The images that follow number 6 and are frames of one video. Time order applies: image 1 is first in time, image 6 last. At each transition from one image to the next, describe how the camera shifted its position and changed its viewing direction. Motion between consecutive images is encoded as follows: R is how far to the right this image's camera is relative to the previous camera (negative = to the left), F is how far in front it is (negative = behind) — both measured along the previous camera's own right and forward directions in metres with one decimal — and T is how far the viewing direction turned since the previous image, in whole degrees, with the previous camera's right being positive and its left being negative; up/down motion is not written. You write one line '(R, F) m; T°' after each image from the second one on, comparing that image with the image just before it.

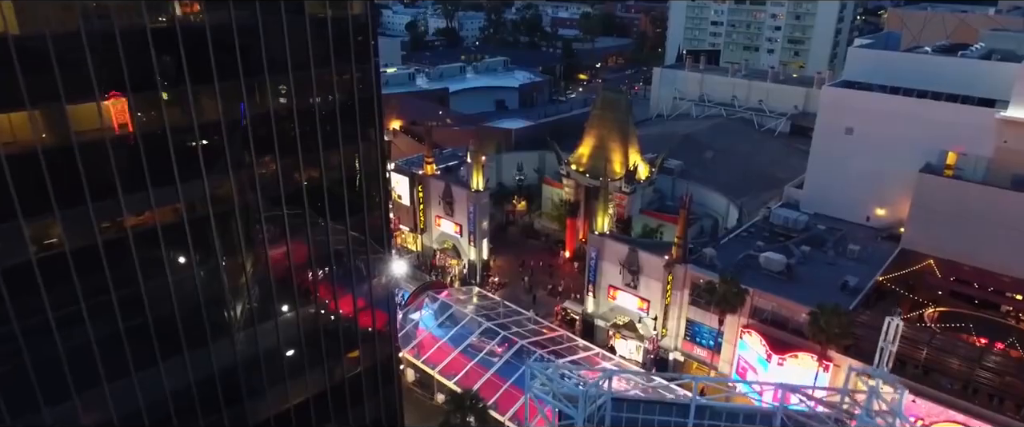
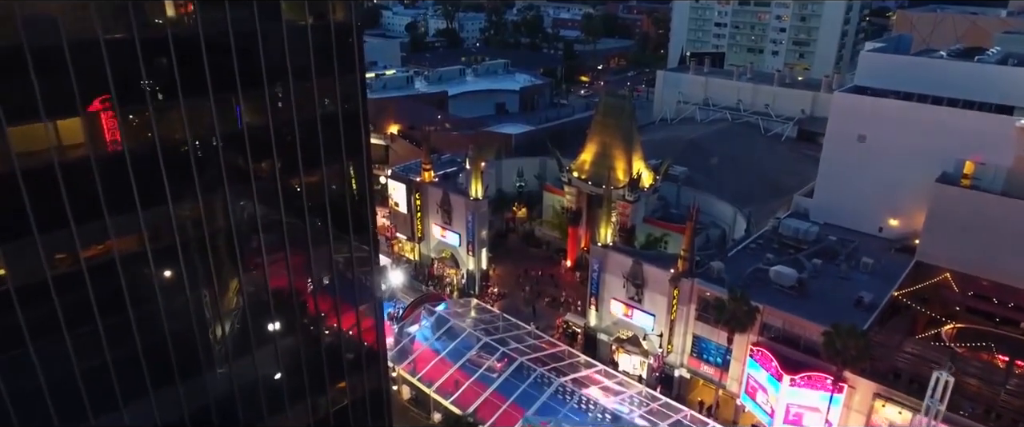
(+0.1, +1.2) m; 0°
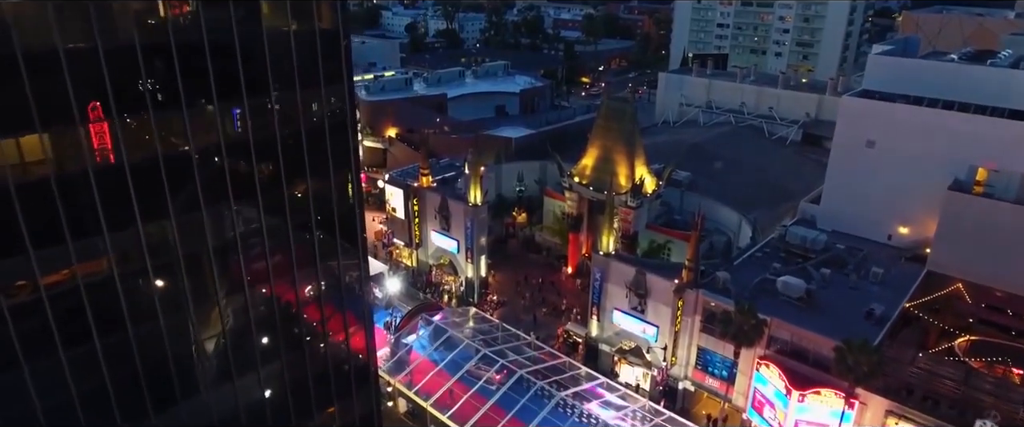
(0.0, +0.9) m; 0°
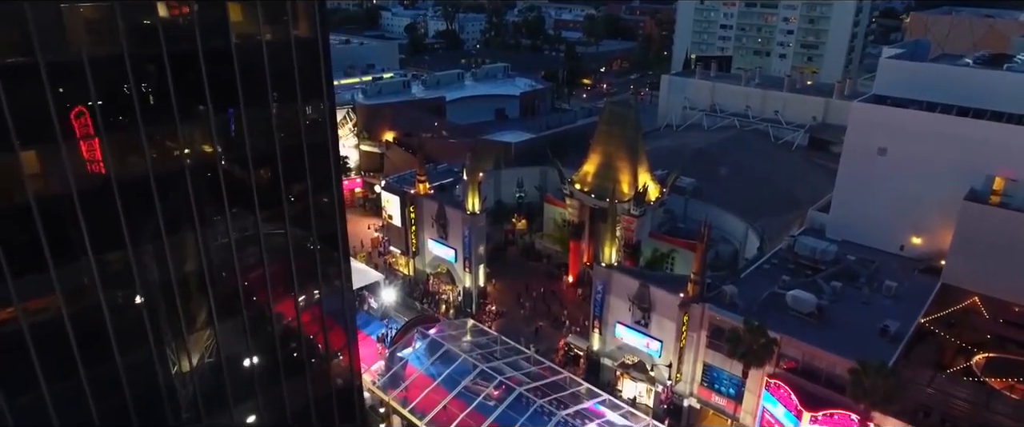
(+0.1, +1.1) m; 0°
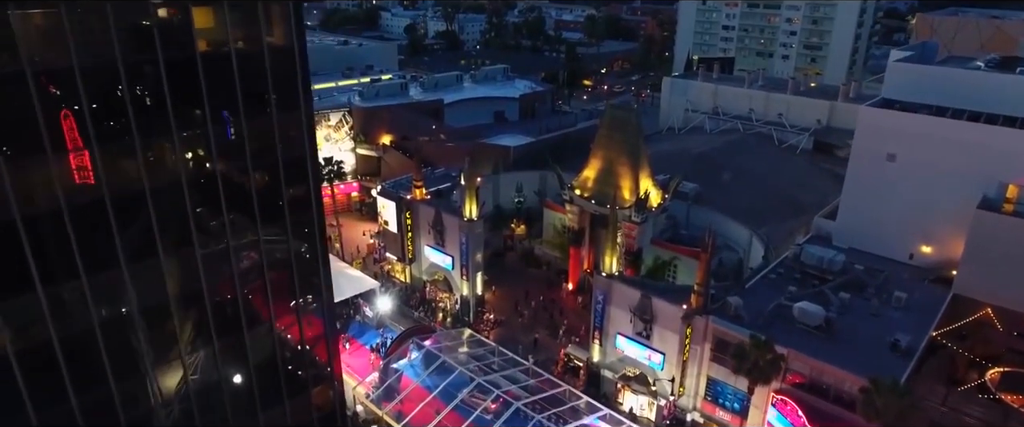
(+0.1, +0.9) m; 0°
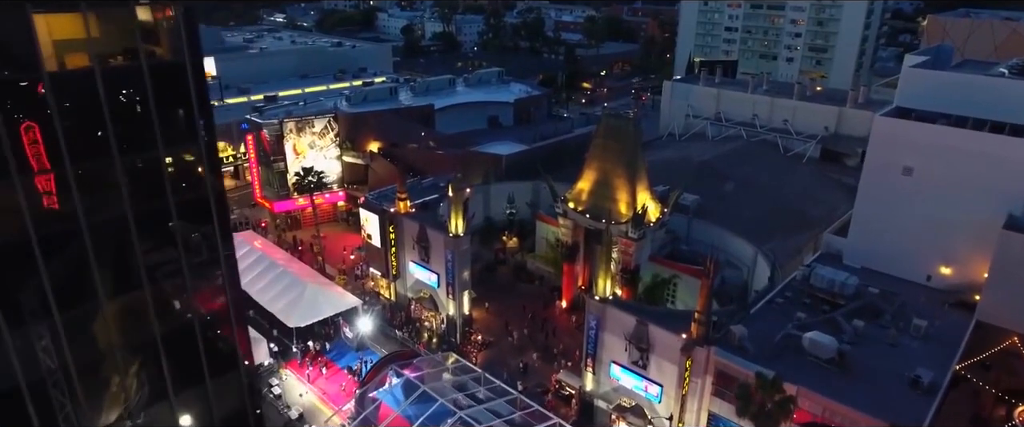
(+0.7, +2.2) m; 0°
